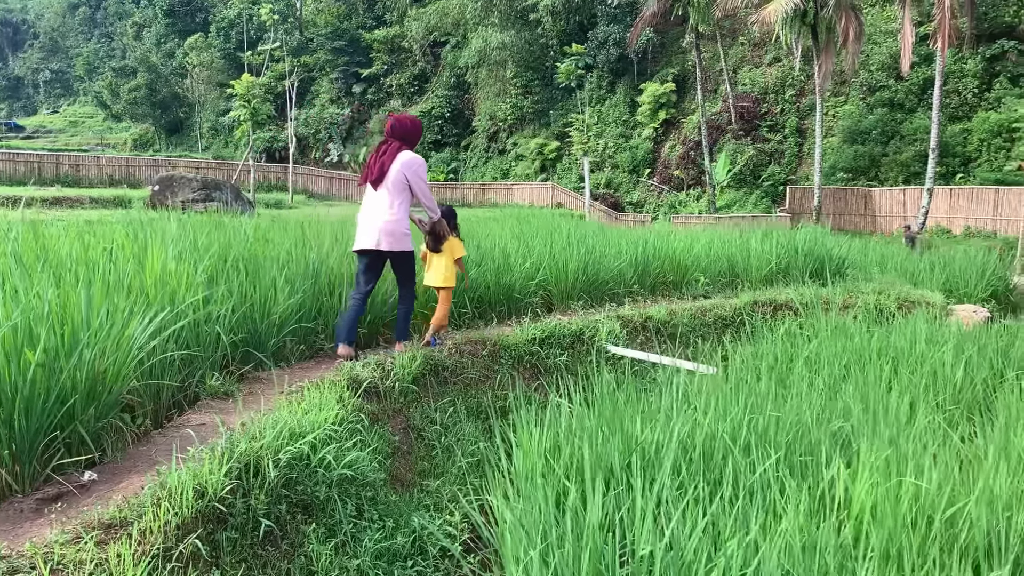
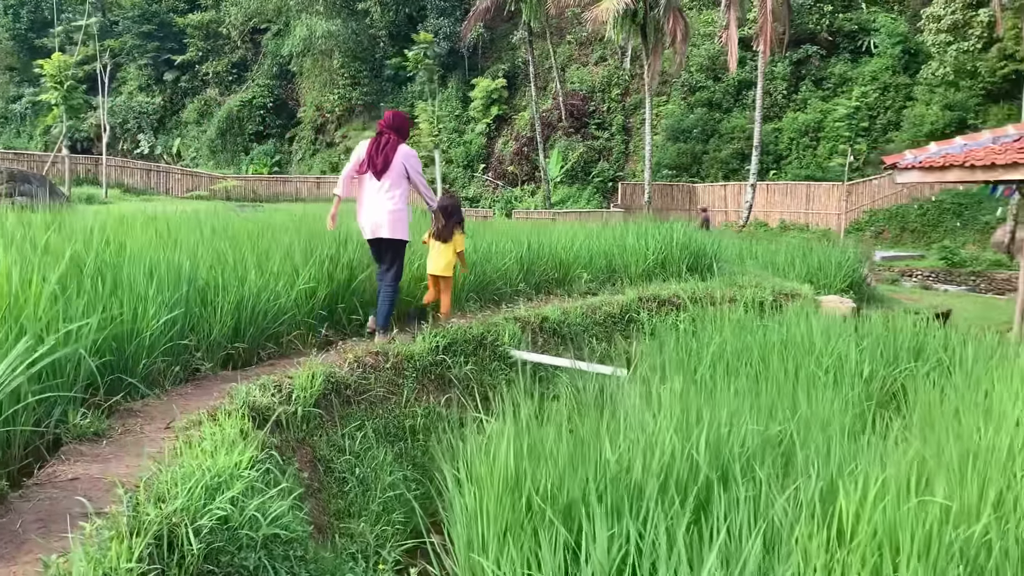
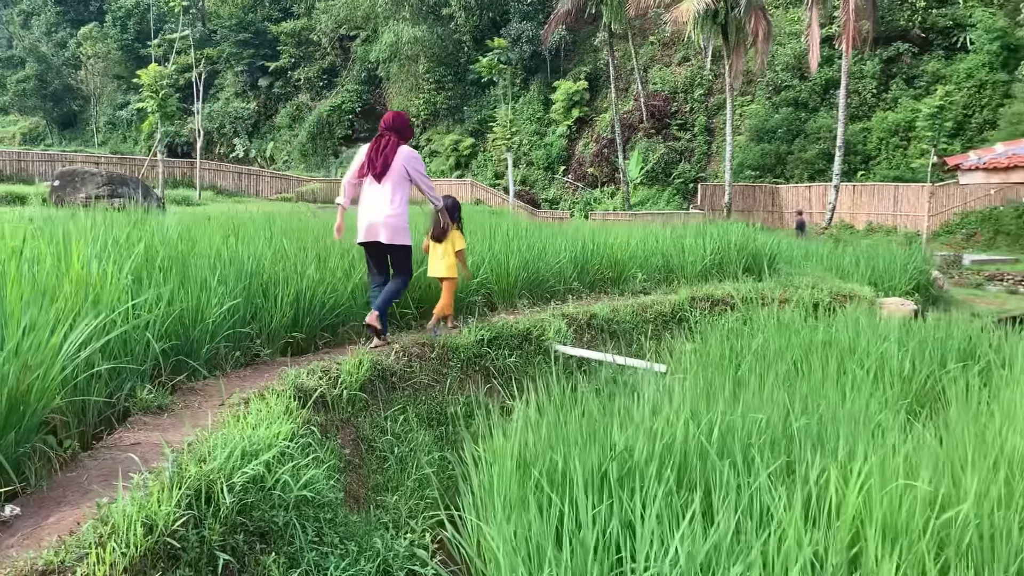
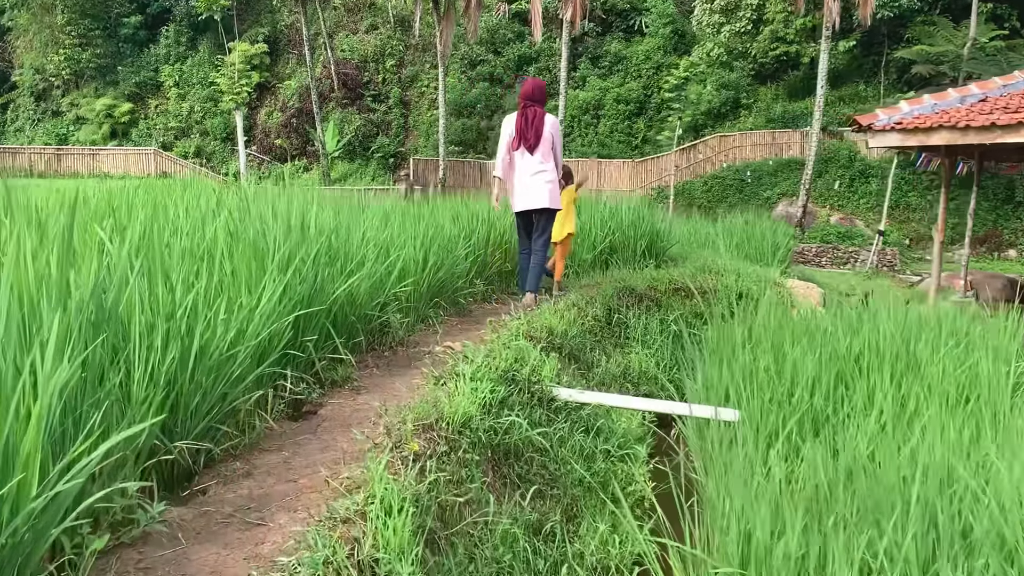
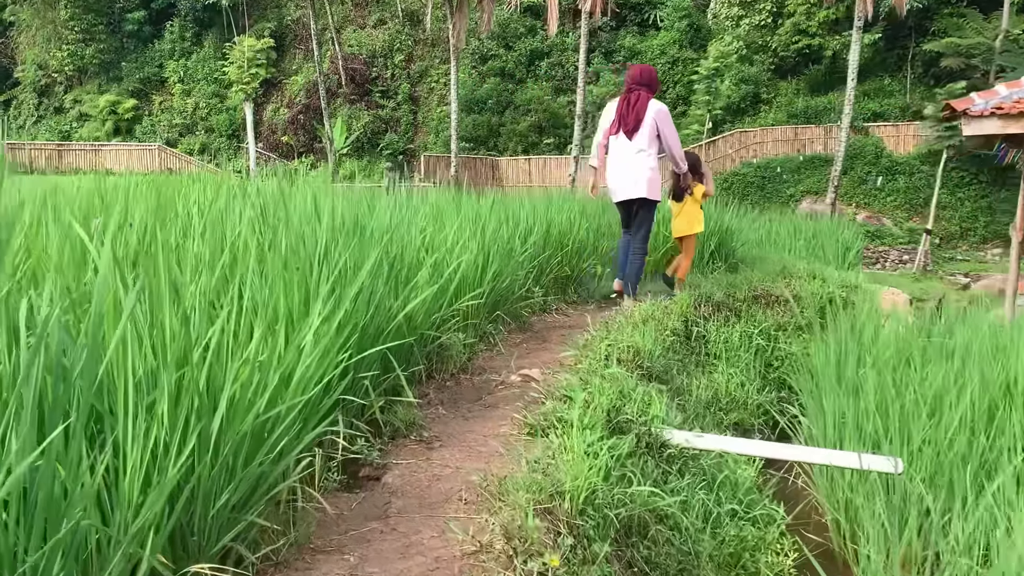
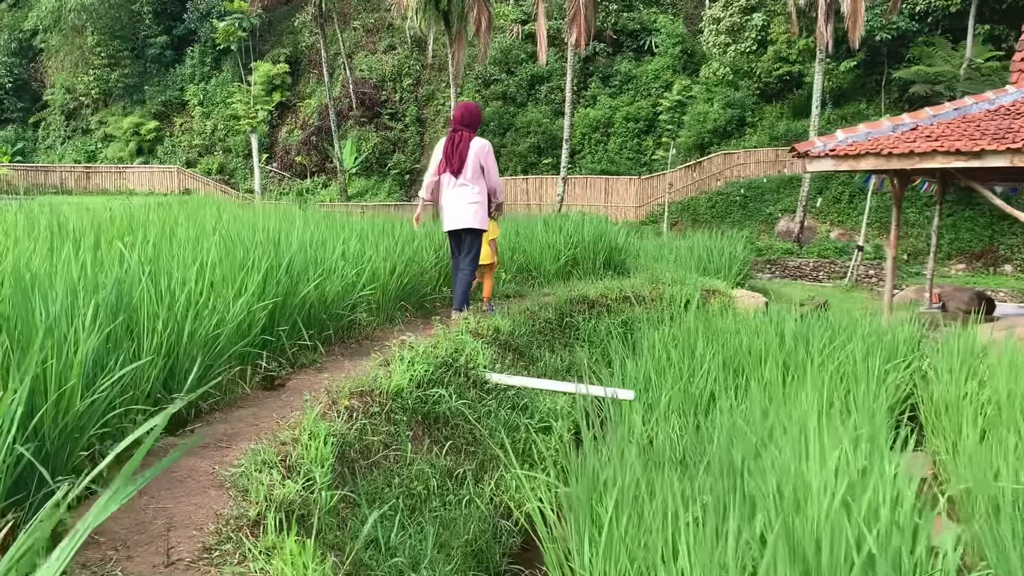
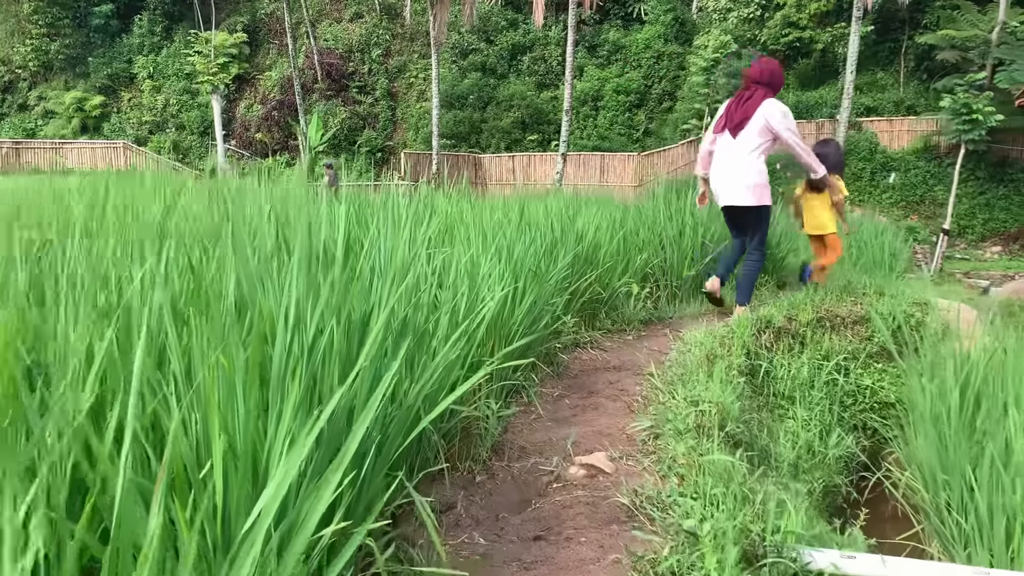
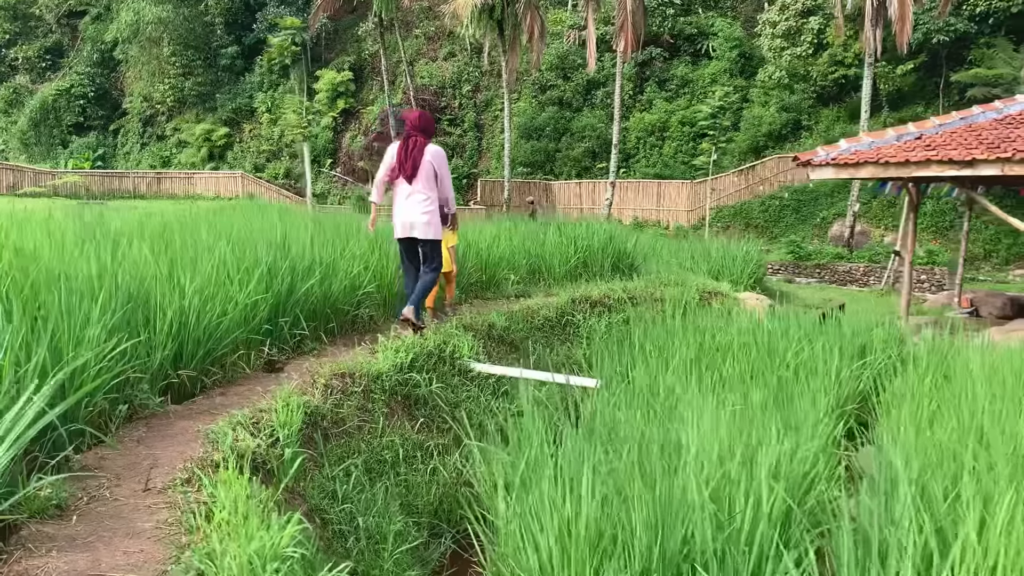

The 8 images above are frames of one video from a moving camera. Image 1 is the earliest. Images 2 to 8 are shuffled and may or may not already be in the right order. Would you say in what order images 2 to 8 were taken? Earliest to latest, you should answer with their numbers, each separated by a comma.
3, 2, 8, 6, 4, 5, 7
